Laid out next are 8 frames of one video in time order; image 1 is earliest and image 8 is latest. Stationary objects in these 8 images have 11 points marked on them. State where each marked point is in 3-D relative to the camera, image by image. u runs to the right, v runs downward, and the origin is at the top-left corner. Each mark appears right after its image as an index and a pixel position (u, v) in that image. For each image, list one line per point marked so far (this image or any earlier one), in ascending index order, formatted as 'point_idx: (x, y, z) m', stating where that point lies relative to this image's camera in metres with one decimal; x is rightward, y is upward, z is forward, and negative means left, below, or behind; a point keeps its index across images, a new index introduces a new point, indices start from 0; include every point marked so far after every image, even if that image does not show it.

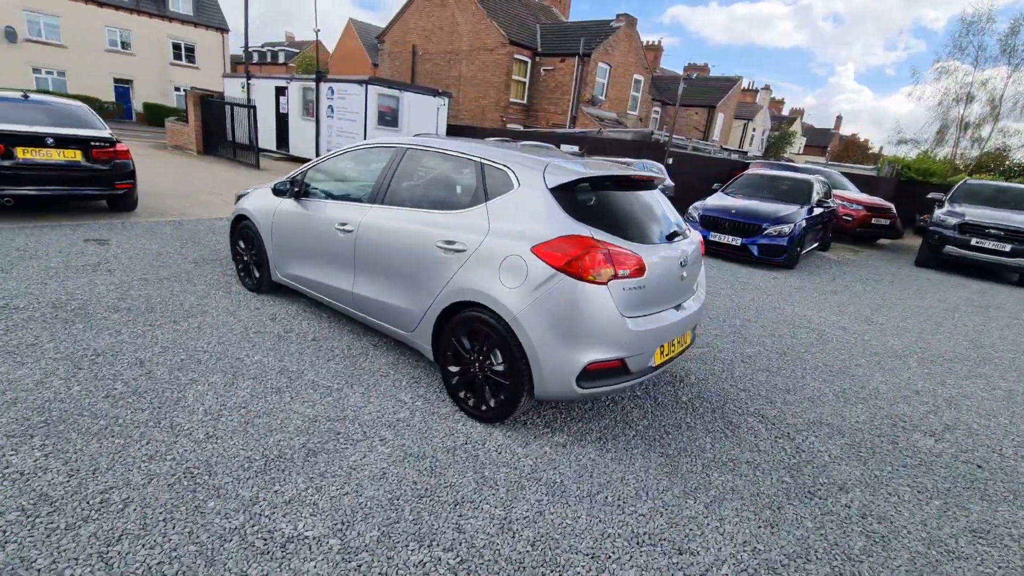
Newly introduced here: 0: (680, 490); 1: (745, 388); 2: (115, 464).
0: (+0.8, -1.0, +2.5) m
1: (+1.8, -0.8, +3.7) m
2: (-1.8, -0.8, +2.2) m
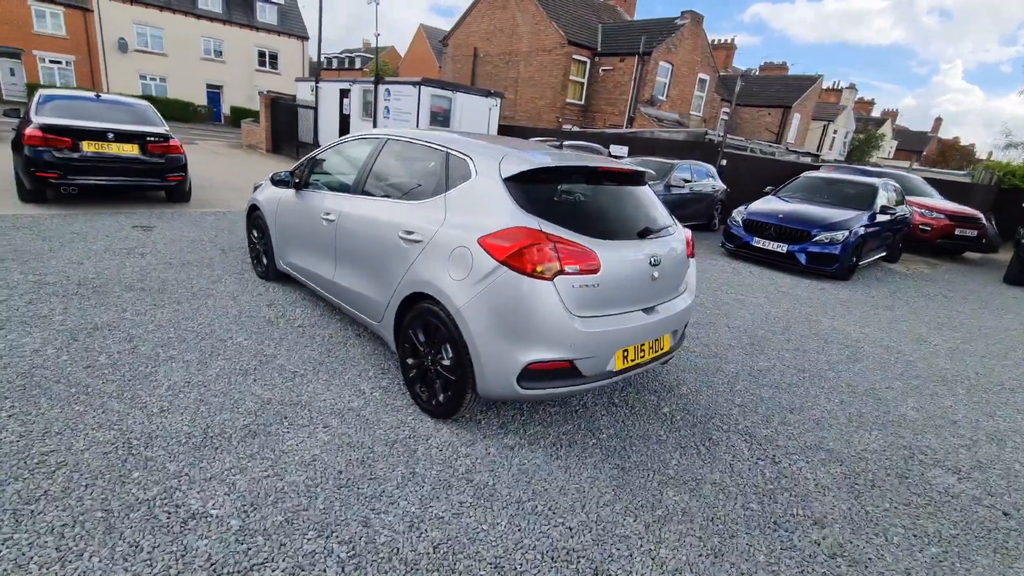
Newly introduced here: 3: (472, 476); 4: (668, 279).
0: (+0.5, -1.0, +2.3) m
1: (+1.6, -0.8, +3.4) m
2: (-2.1, -0.7, +2.3) m
3: (-0.2, -0.9, +2.4) m
4: (+0.9, +0.1, +2.9) m
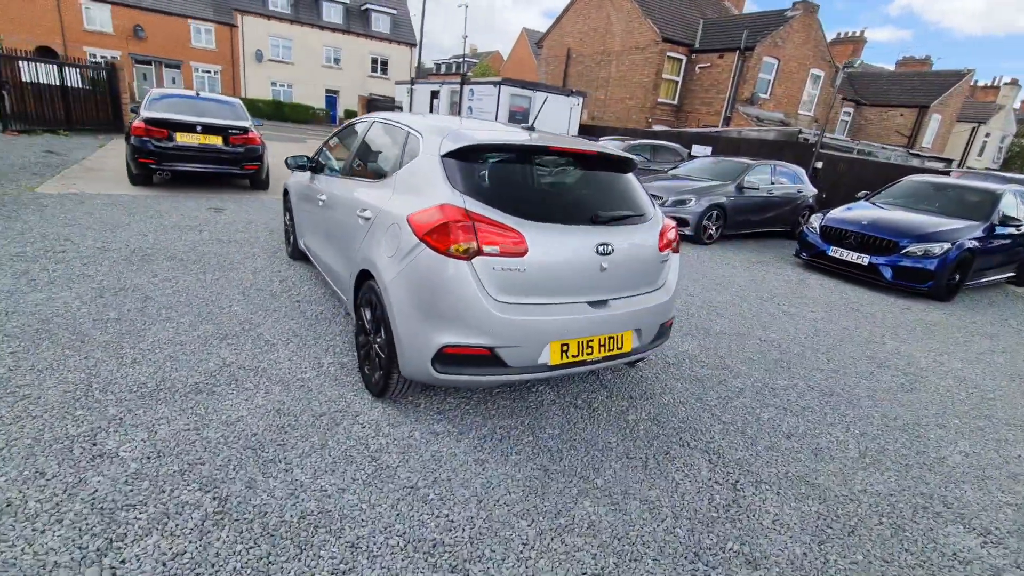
0: (0.0, -0.9, +2.1) m
1: (+1.3, -0.8, +3.0) m
2: (-2.5, -0.4, +2.6) m
3: (-0.6, -0.8, +2.3) m
4: (+0.6, +0.1, +2.6) m
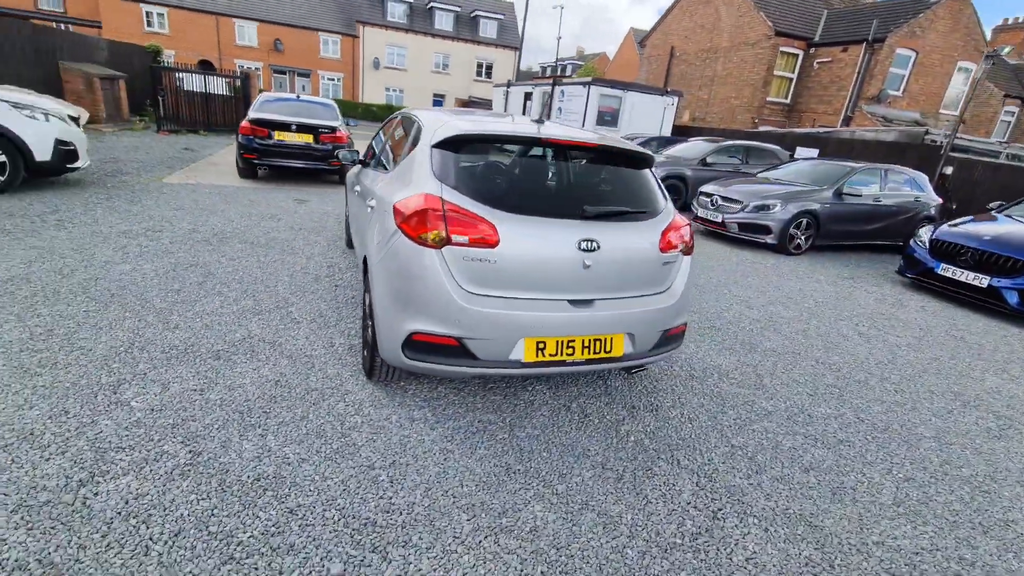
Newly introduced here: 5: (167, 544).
0: (-0.2, -0.9, +2.1) m
1: (+1.2, -0.9, +2.7) m
2: (-2.5, -0.2, +3.1) m
3: (-0.8, -0.7, +2.4) m
4: (+0.5, +0.1, +2.5) m
5: (-1.2, -0.9, +1.7) m
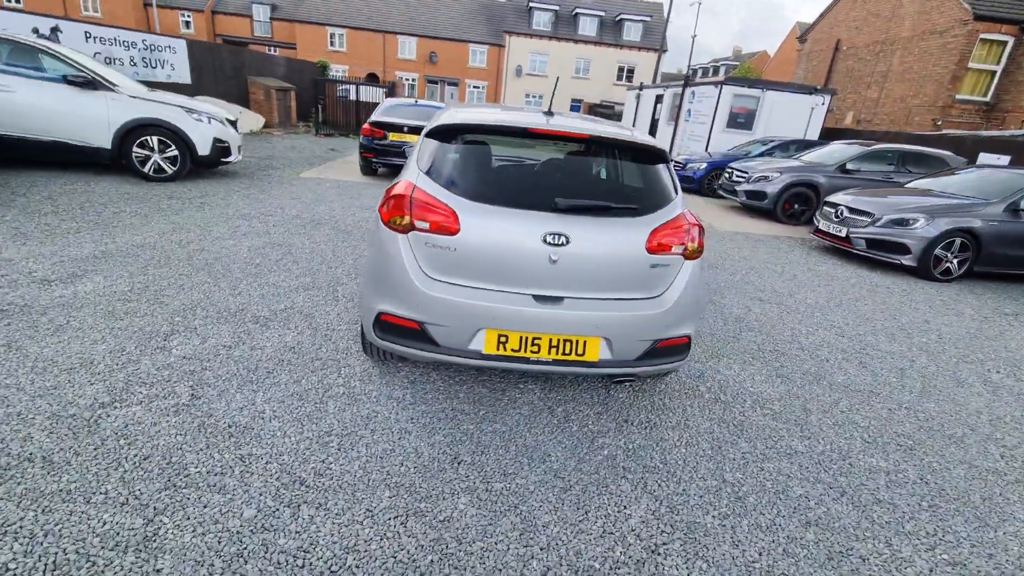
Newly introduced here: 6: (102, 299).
0: (-0.5, -0.8, +2.1) m
1: (+1.1, -0.9, +2.4) m
2: (-2.4, 0.0, +3.7) m
3: (-1.0, -0.6, +2.6) m
4: (+0.4, +0.1, +2.3) m
5: (-1.6, -0.7, +2.1) m
6: (-2.8, -0.1, +3.3) m
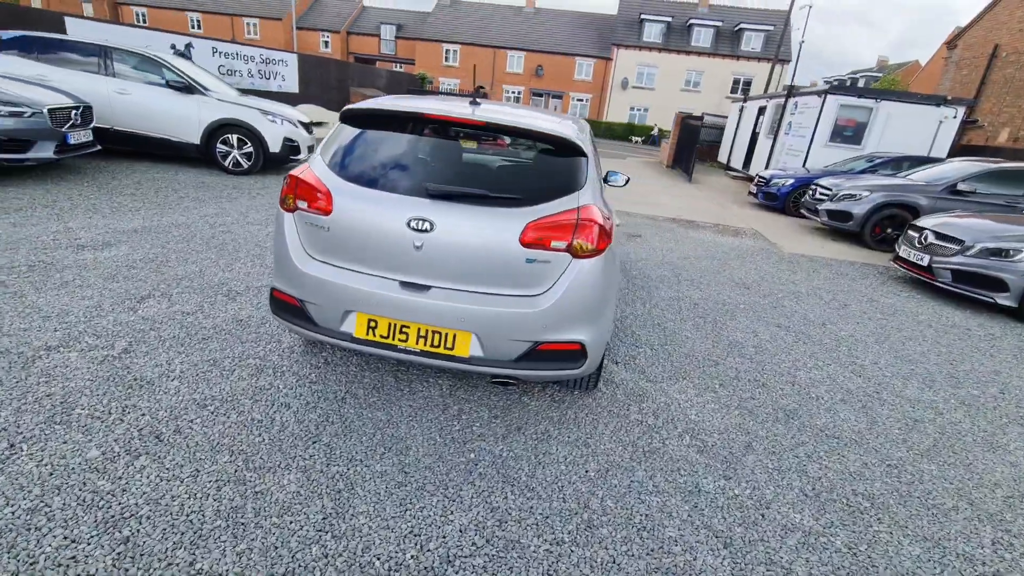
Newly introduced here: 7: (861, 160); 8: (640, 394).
0: (-1.2, -0.7, +2.2) m
1: (+0.4, -0.9, +2.1) m
2: (-2.7, +0.2, +4.1) m
3: (-1.5, -0.5, +2.8) m
4: (-0.2, +0.1, +2.2) m
5: (-2.2, -0.5, +2.3) m
6: (-3.1, +0.2, +3.9) m
7: (+7.9, +2.9, +11.2) m
8: (+0.8, -0.6, +3.0) m
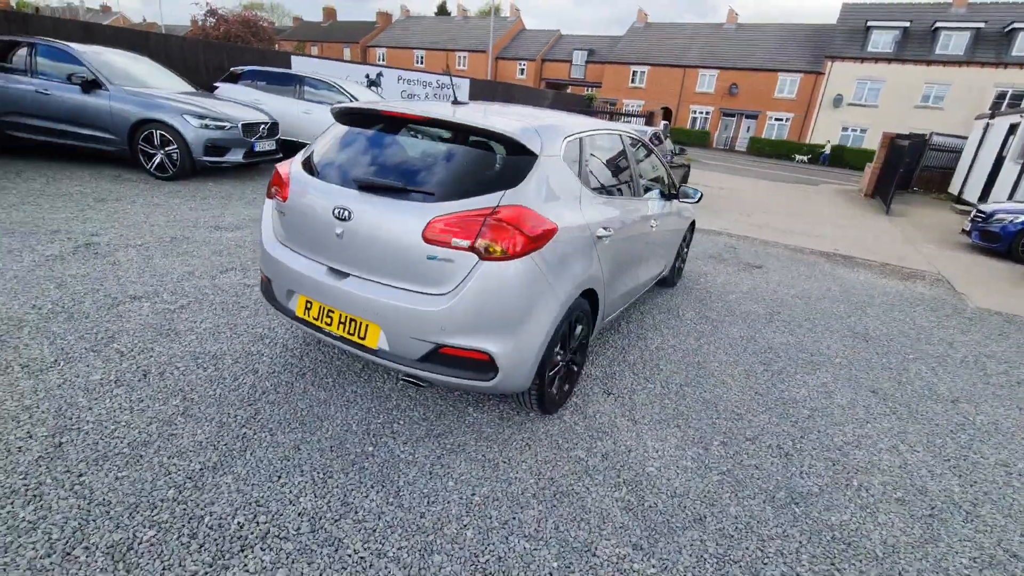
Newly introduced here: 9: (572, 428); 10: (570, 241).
0: (-1.6, -0.6, +2.5) m
1: (-0.2, -0.9, +1.9) m
2: (-2.2, +0.4, +4.9) m
3: (-1.7, -0.3, +3.2) m
4: (-0.6, +0.2, +2.2) m
5: (-2.5, -0.3, +3.0) m
6: (-2.7, +0.4, +4.8) m
7: (+10.3, +1.5, +7.9) m
8: (+0.5, -0.8, +2.6) m
9: (+0.3, -0.7, +2.6) m
10: (+0.3, +0.2, +2.4) m
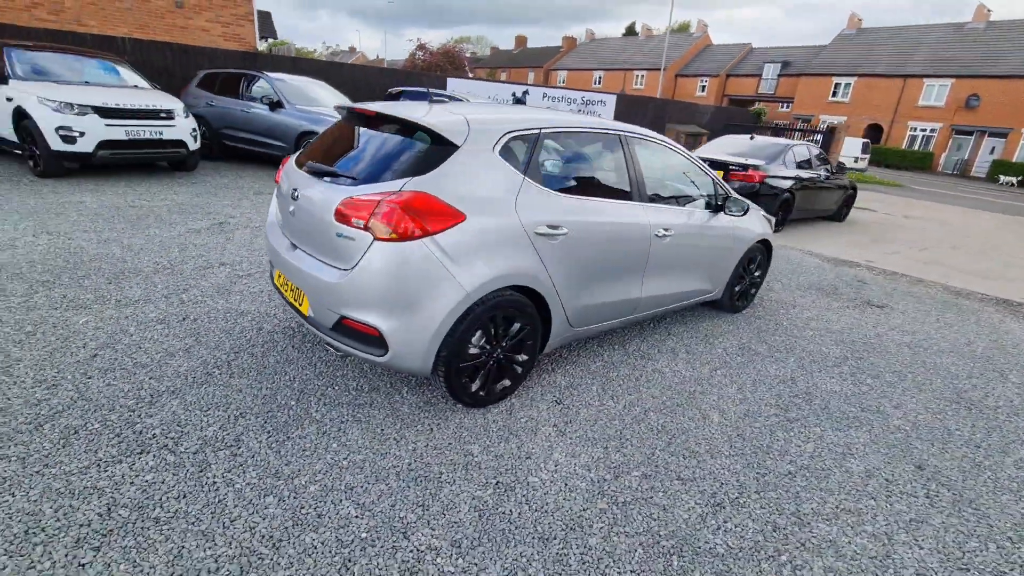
0: (-2.0, -0.3, +3.1) m
1: (-0.9, -0.8, +2.1) m
2: (-1.6, +0.6, +5.6) m
3: (-1.8, -0.1, +3.8) m
4: (-1.0, +0.3, +2.5) m
5: (-2.6, 0.0, +3.9) m
6: (-2.2, +0.7, +5.6) m
7: (+11.2, +0.2, +4.3) m
8: (+0.1, -0.7, +2.5) m
9: (-0.1, -0.7, +2.6) m
10: (-0.1, +0.3, +2.4) m
